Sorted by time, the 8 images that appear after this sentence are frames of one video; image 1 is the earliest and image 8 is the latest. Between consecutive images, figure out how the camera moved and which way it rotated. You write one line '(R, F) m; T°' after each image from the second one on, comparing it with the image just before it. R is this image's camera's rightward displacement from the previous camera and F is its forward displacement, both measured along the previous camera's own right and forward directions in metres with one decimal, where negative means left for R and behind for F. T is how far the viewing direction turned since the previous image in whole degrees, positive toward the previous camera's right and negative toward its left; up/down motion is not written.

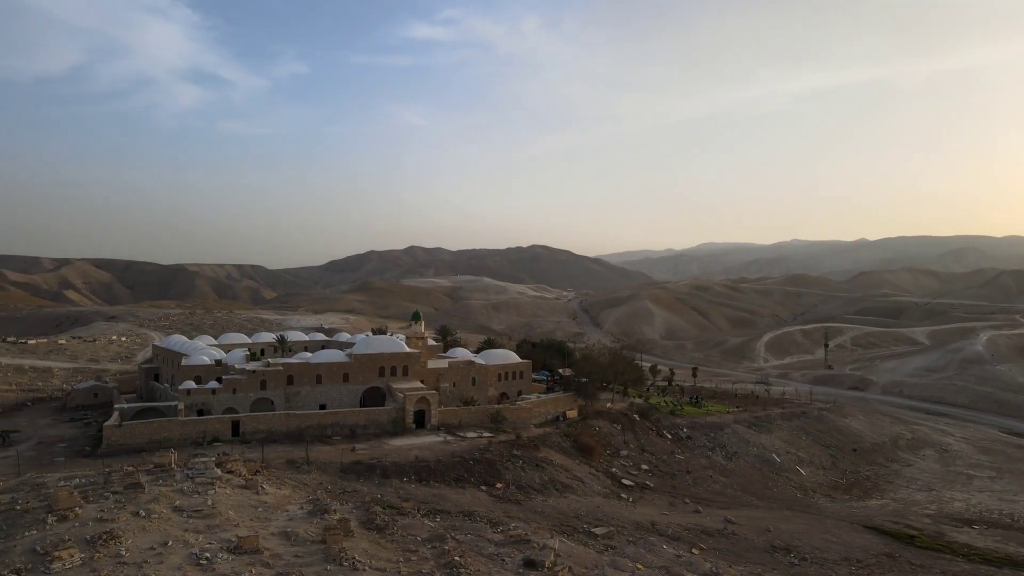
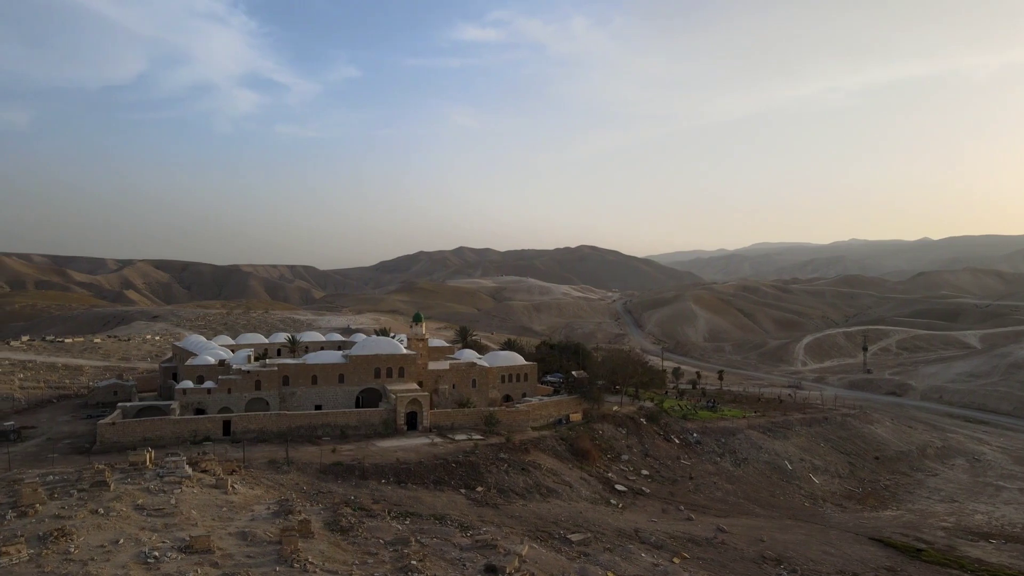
(+1.7, +0.3) m; -3°
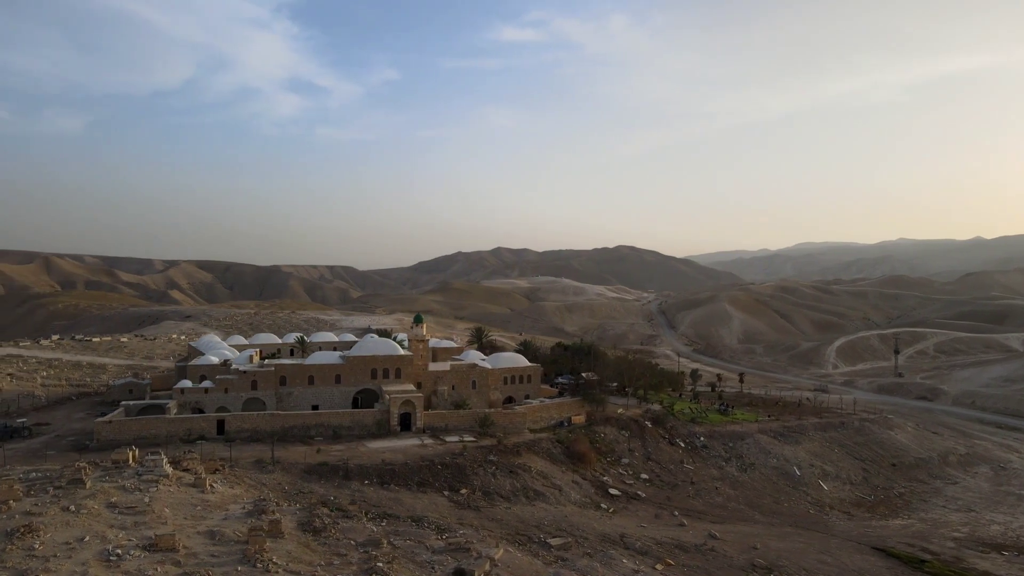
(+1.4, +0.2) m; -3°
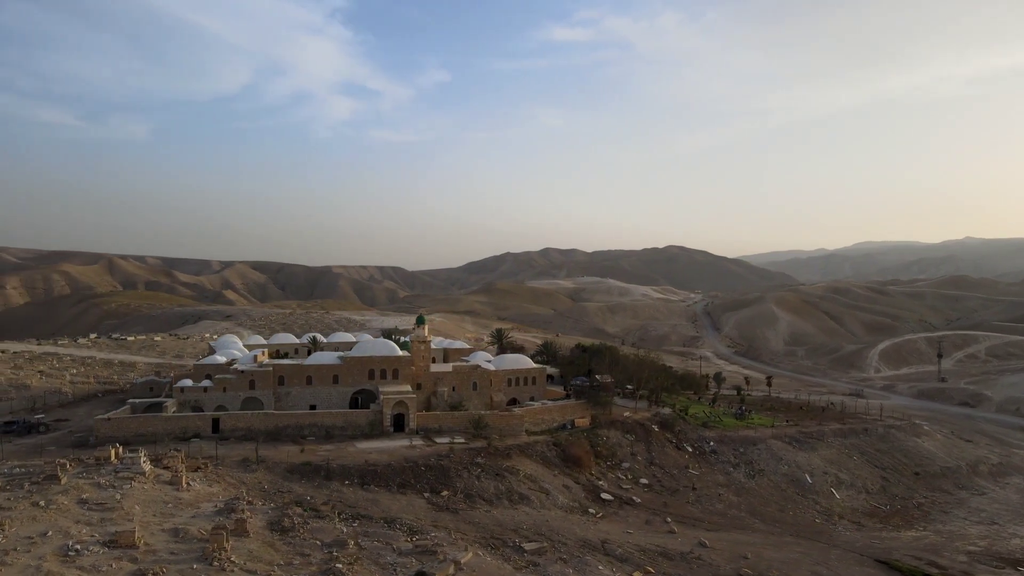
(+1.7, +0.2) m; -3°
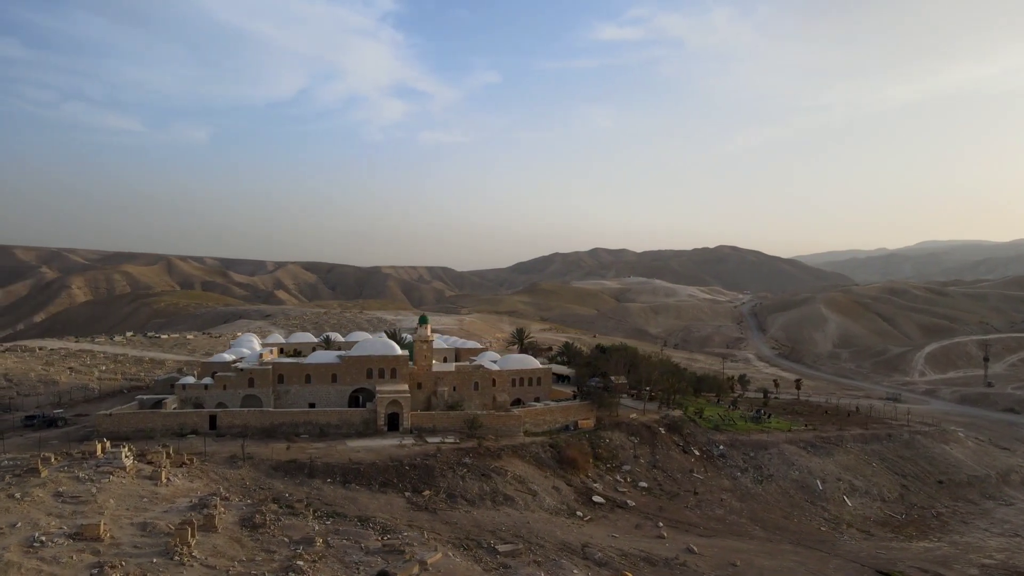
(+1.7, +0.2) m; -3°
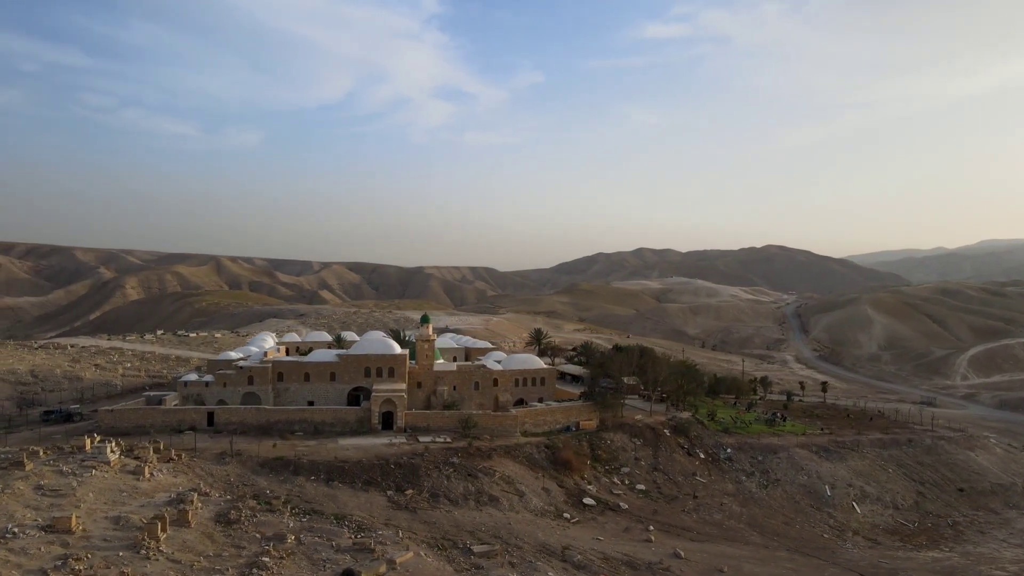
(+1.5, +0.2) m; -3°
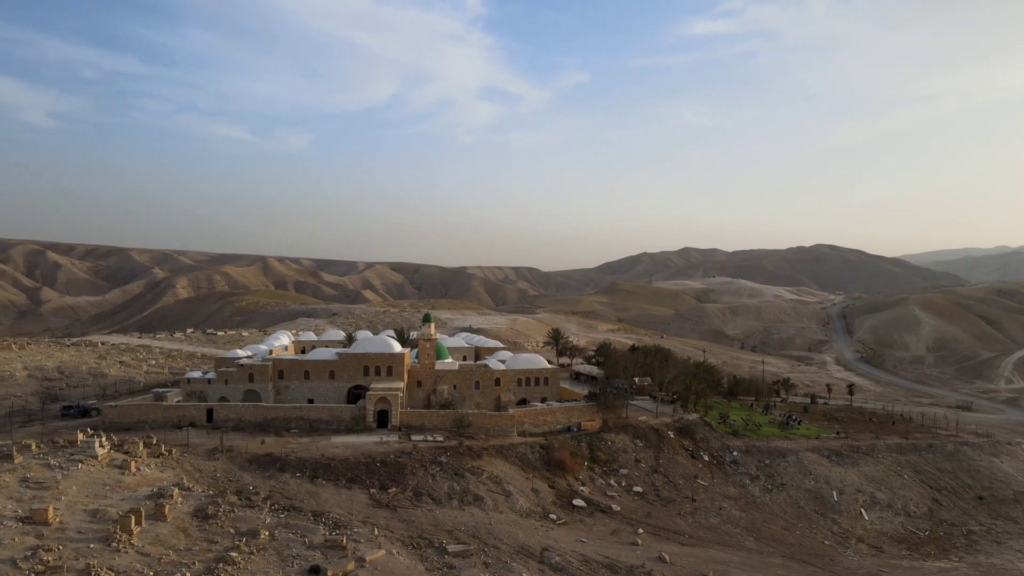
(+1.5, +0.1) m; -3°
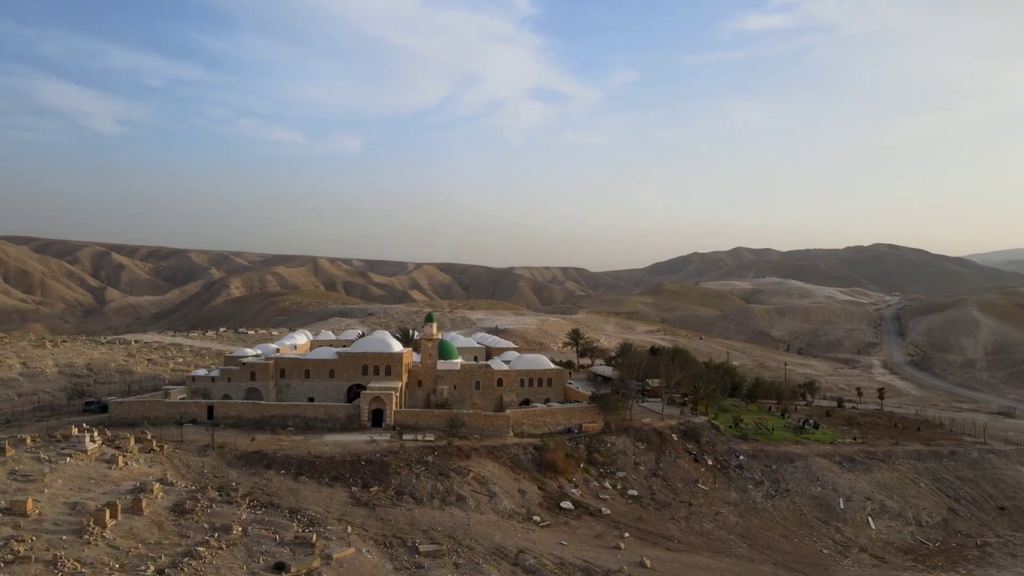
(+1.8, +0.1) m; -3°
